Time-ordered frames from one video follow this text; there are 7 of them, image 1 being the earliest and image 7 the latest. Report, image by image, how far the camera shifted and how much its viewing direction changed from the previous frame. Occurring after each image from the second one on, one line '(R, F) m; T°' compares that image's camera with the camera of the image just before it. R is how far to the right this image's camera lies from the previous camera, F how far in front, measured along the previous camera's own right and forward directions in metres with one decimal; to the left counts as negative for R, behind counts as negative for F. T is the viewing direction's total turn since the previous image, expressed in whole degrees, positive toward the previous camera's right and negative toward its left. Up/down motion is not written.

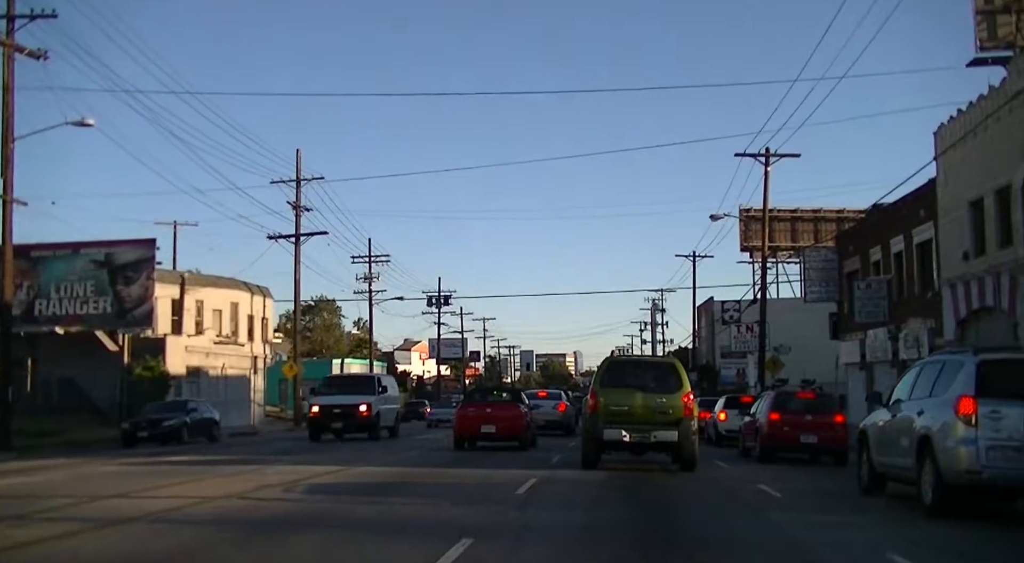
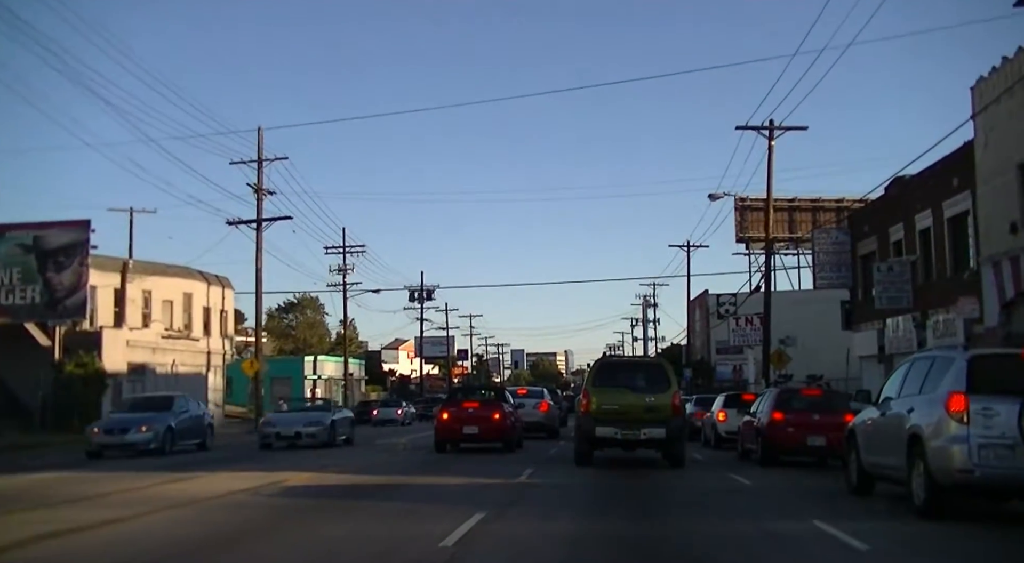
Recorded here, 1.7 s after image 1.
(+0.4, +3.9) m; +1°
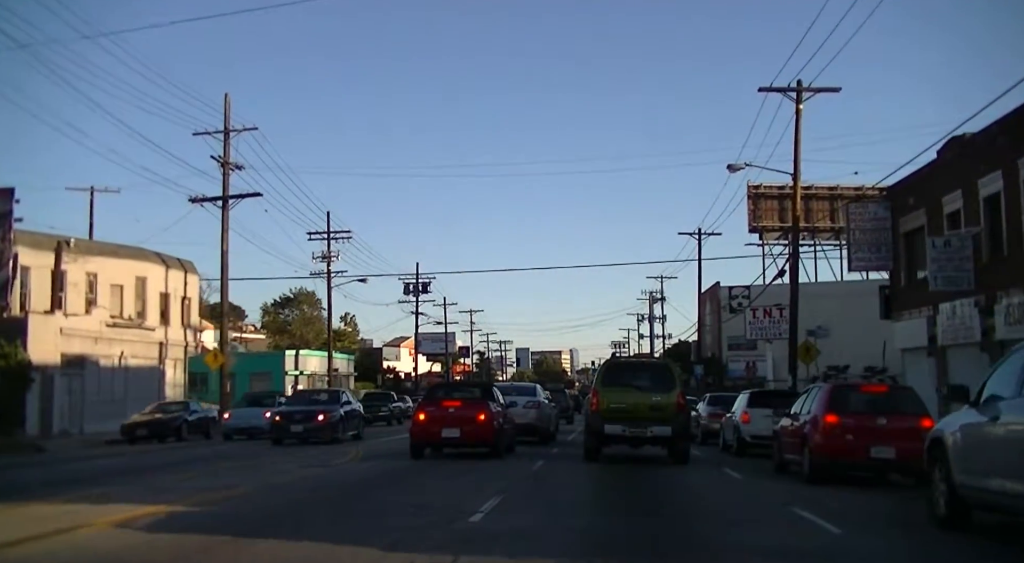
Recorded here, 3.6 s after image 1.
(+0.5, +4.6) m; 0°
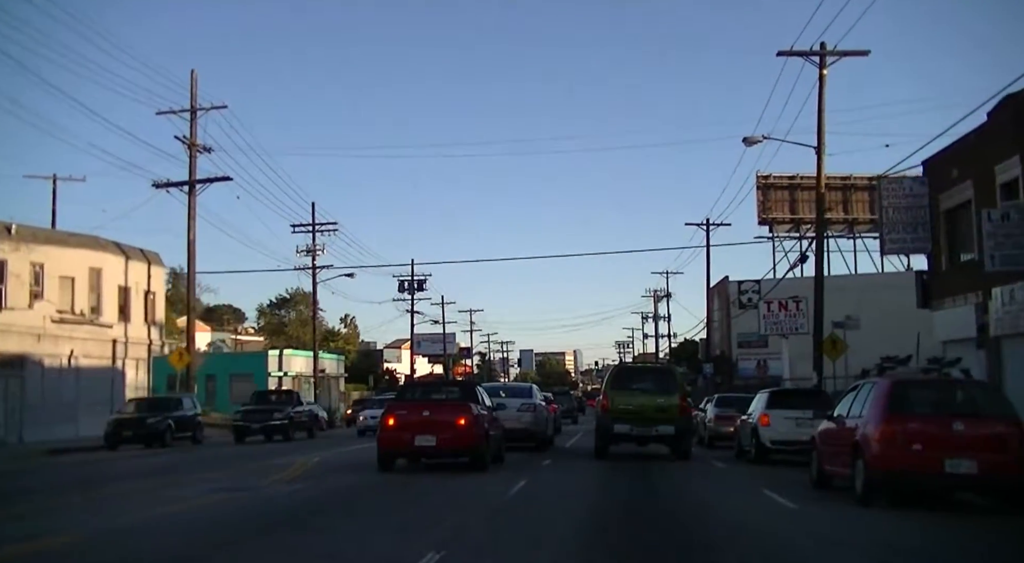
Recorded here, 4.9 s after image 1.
(+0.4, +3.5) m; 0°
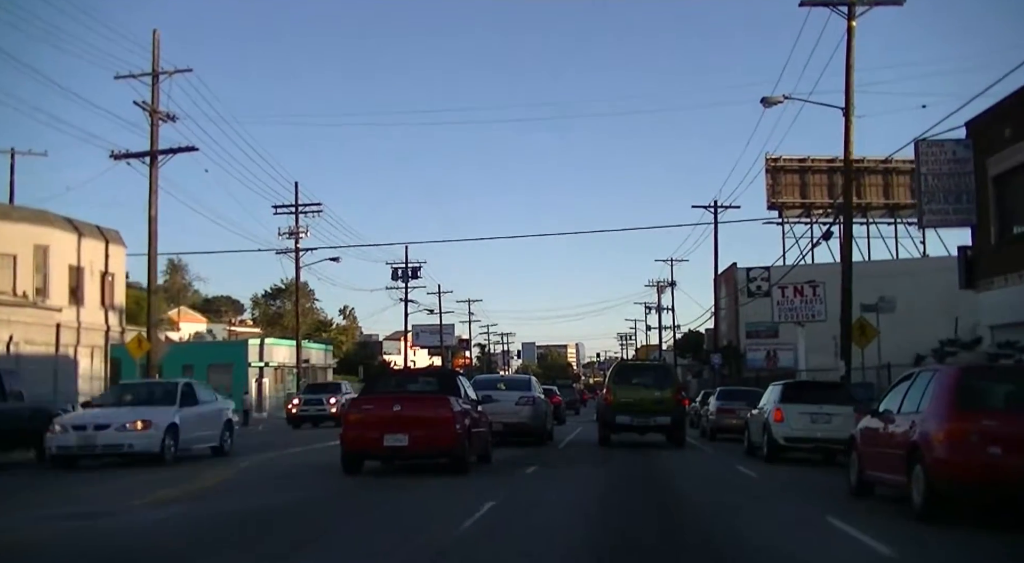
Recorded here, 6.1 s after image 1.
(+0.3, +3.3) m; 0°
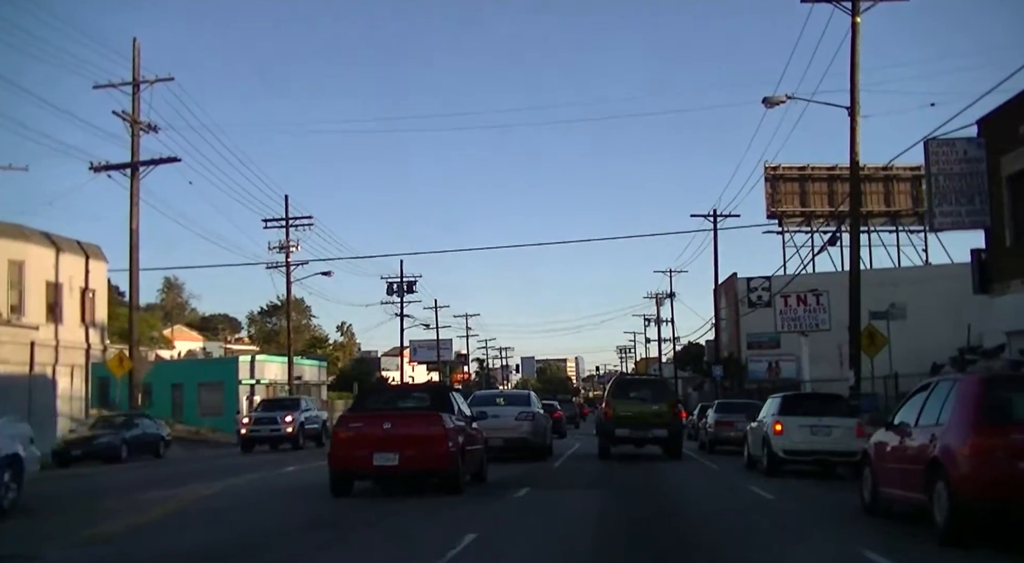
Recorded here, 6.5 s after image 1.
(+0.1, +1.1) m; 0°
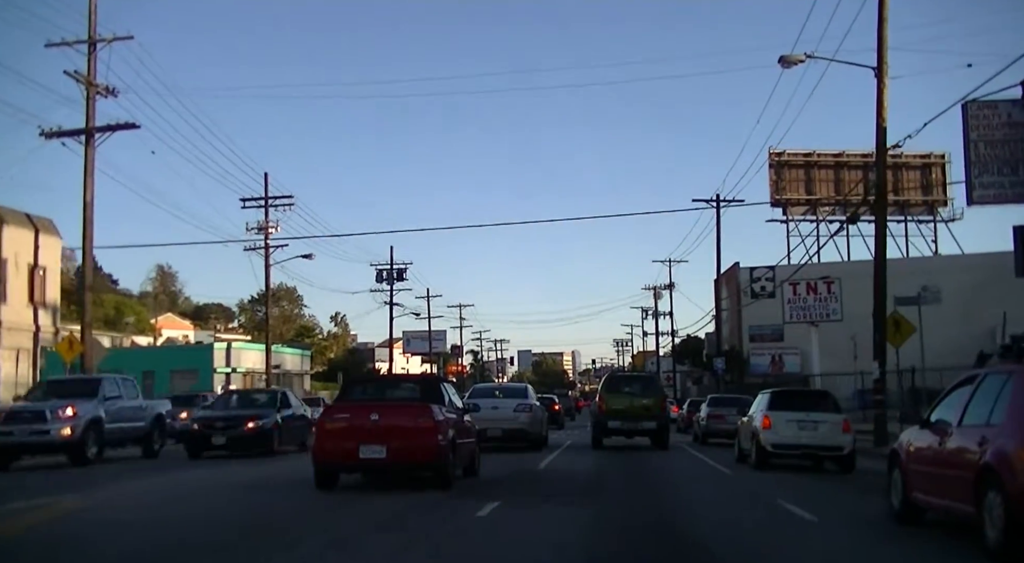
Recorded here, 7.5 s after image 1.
(+0.3, +2.7) m; 0°
